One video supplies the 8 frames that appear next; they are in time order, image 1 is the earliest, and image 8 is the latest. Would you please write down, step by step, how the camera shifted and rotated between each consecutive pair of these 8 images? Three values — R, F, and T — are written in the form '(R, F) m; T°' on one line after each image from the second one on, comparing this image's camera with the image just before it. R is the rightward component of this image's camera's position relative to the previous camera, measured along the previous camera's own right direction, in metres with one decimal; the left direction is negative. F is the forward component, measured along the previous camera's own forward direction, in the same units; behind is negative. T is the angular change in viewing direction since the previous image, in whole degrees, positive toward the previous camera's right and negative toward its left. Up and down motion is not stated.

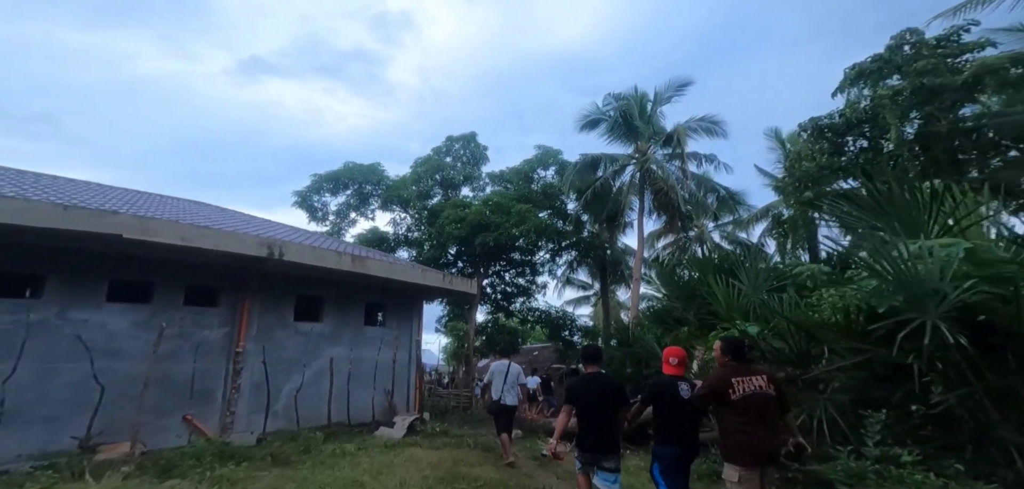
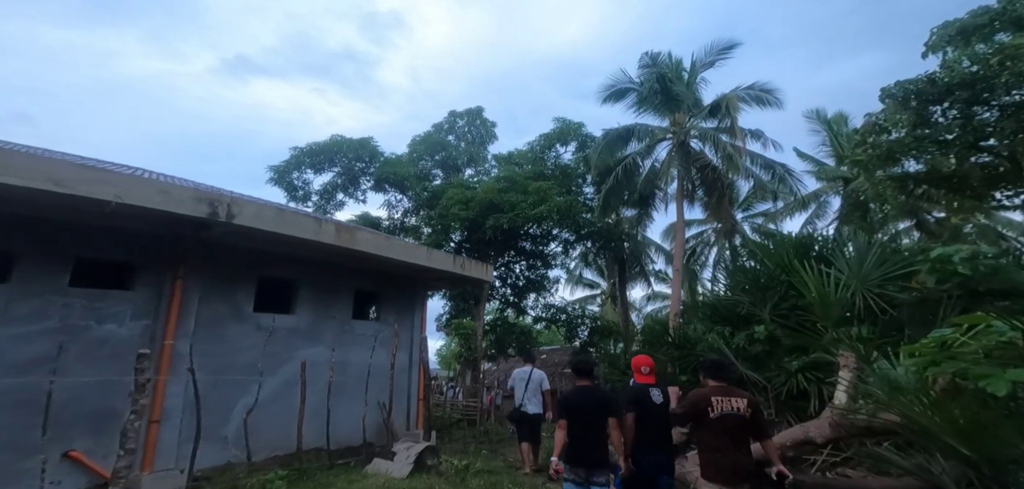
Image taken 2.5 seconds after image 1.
(-0.7, +2.6) m; +1°
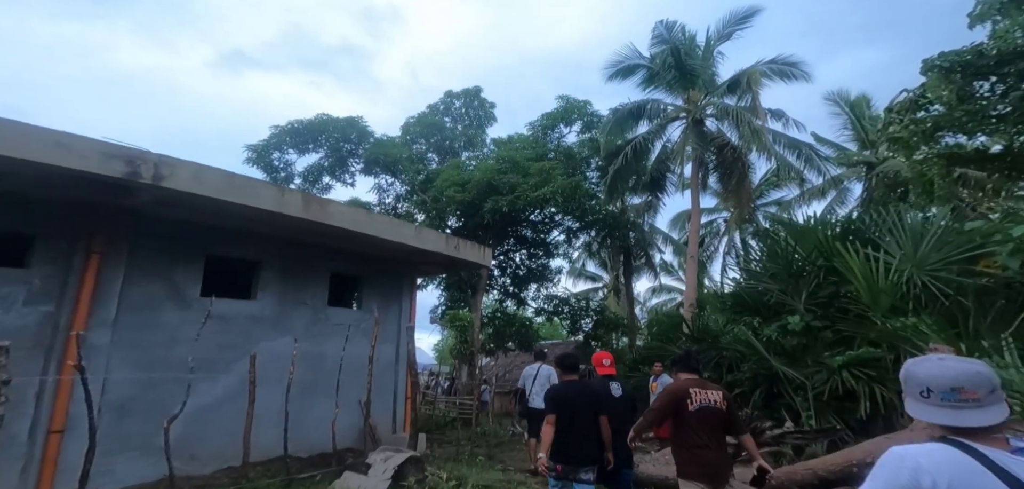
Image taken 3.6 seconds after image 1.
(0.0, +1.2) m; 0°
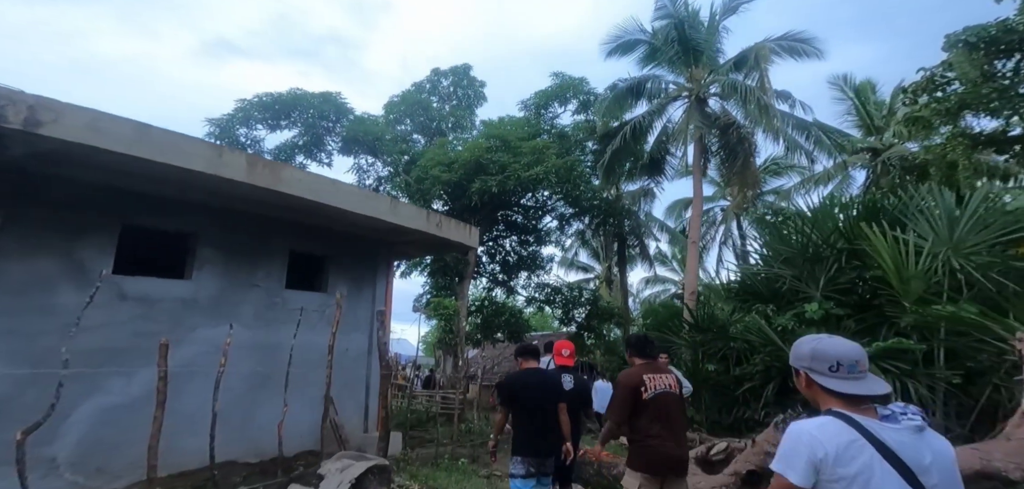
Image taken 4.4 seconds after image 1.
(0.0, +0.9) m; +1°
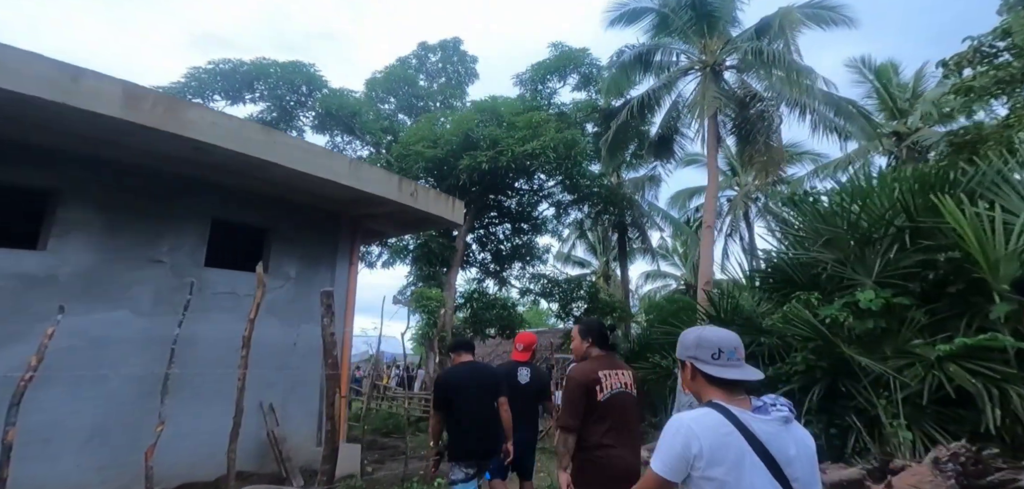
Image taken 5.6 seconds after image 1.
(0.0, +1.4) m; +1°
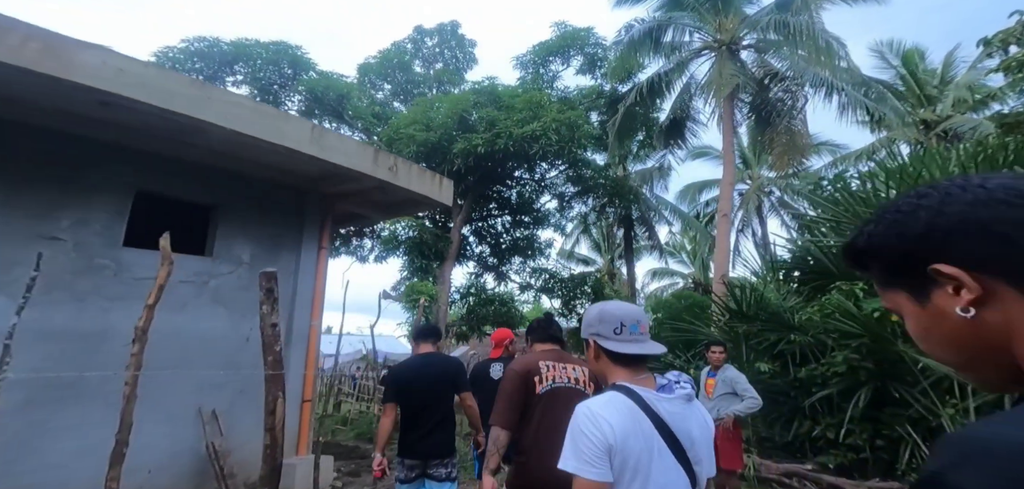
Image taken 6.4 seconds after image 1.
(+0.1, +0.9) m; 0°
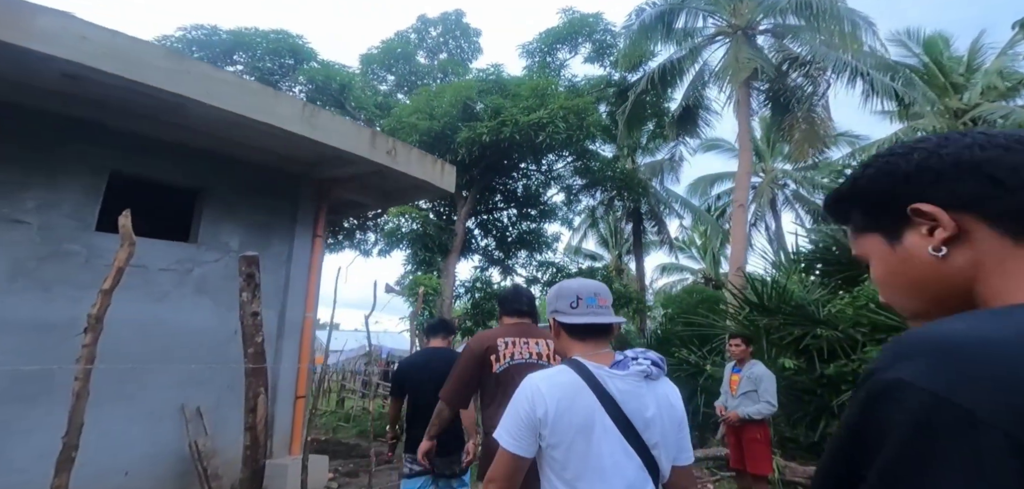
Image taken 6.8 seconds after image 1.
(0.0, +0.3) m; -1°
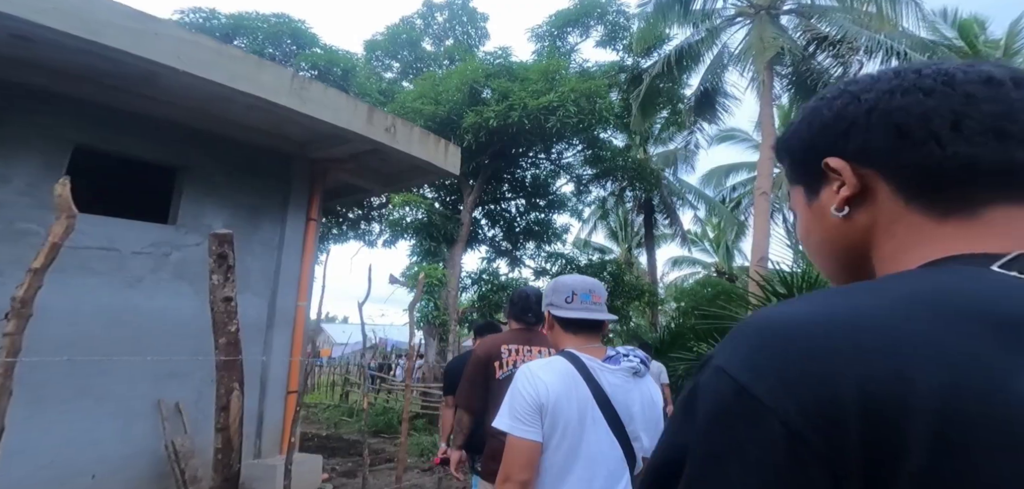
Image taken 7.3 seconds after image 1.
(0.0, +0.4) m; -1°
